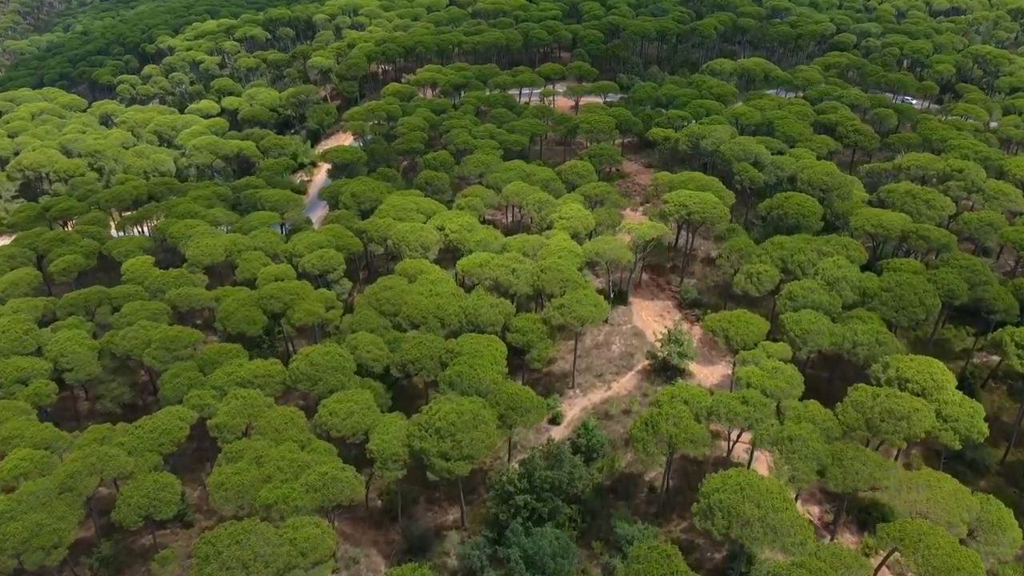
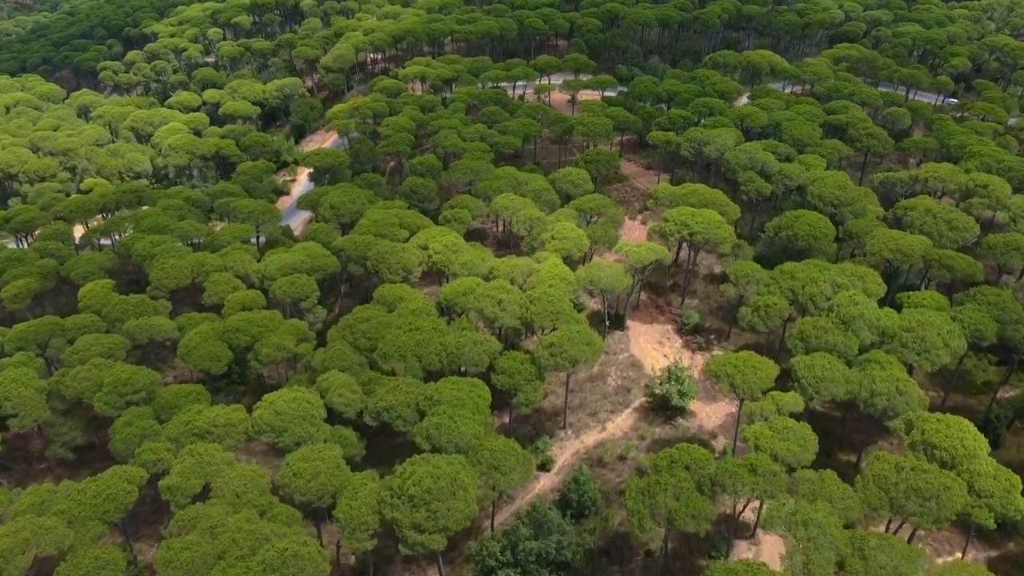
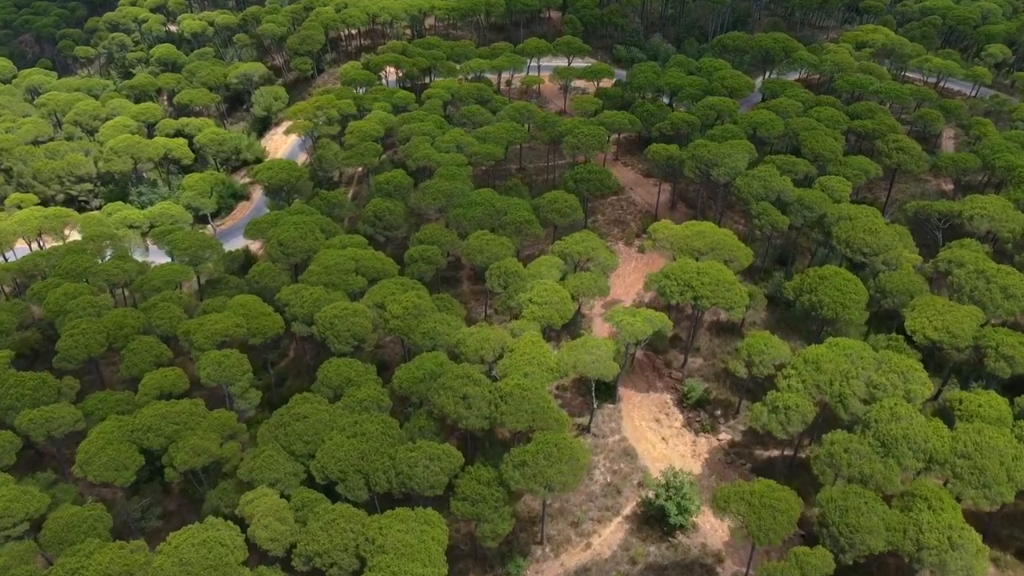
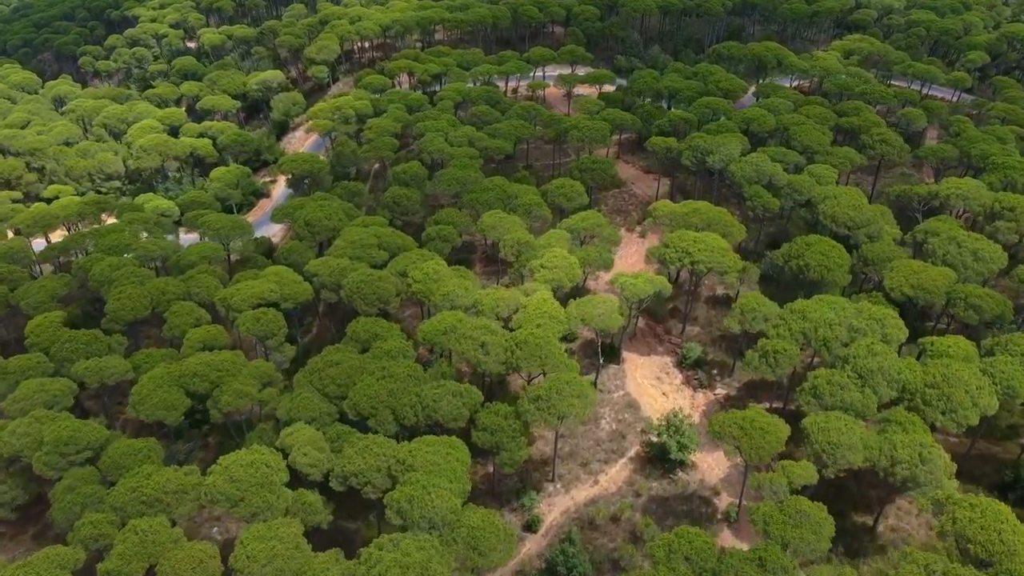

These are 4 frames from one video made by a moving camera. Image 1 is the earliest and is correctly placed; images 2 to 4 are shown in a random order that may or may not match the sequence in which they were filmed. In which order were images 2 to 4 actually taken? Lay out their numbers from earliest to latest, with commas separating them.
2, 4, 3
